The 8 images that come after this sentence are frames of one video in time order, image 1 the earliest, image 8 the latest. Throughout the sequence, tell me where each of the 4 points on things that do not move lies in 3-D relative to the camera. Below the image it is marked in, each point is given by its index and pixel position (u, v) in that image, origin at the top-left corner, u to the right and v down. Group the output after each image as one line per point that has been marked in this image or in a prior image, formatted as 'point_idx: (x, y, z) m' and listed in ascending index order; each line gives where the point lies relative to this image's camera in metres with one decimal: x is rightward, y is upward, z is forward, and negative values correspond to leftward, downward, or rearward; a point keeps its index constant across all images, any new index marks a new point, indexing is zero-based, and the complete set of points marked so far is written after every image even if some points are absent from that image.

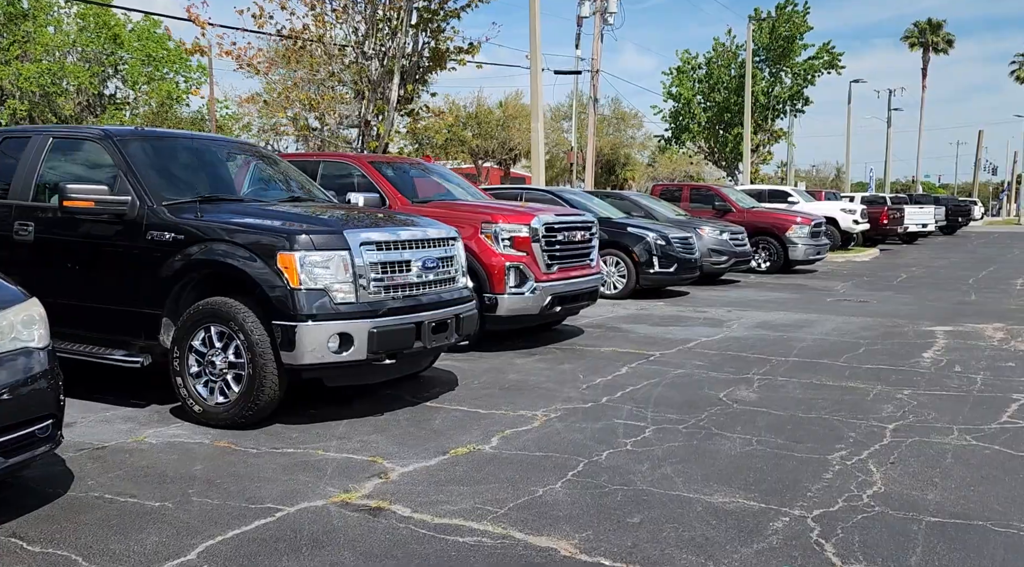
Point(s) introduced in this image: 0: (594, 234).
0: (+0.8, +0.5, +8.9) m
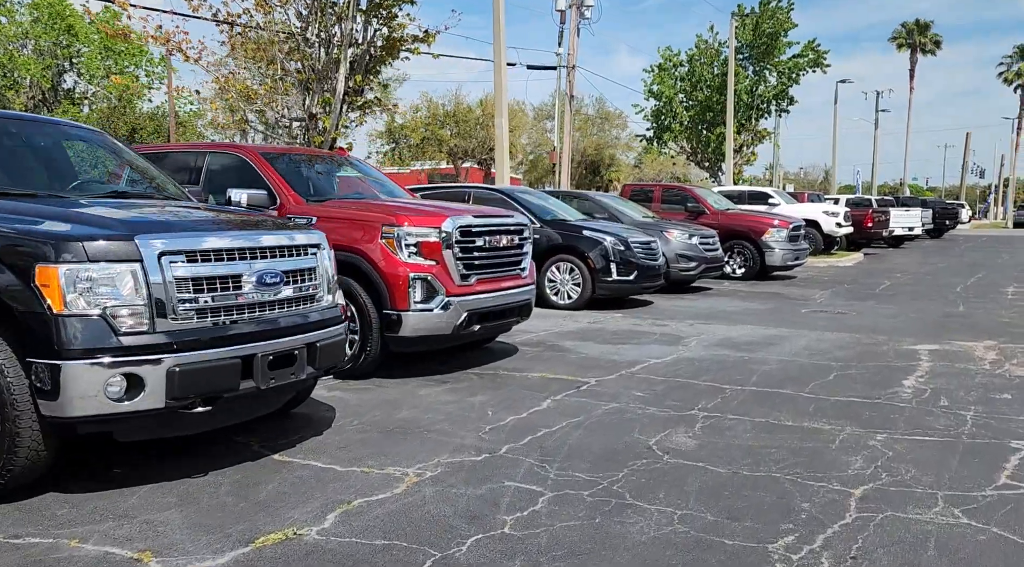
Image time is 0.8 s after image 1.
0: (+0.1, +0.4, +7.7) m
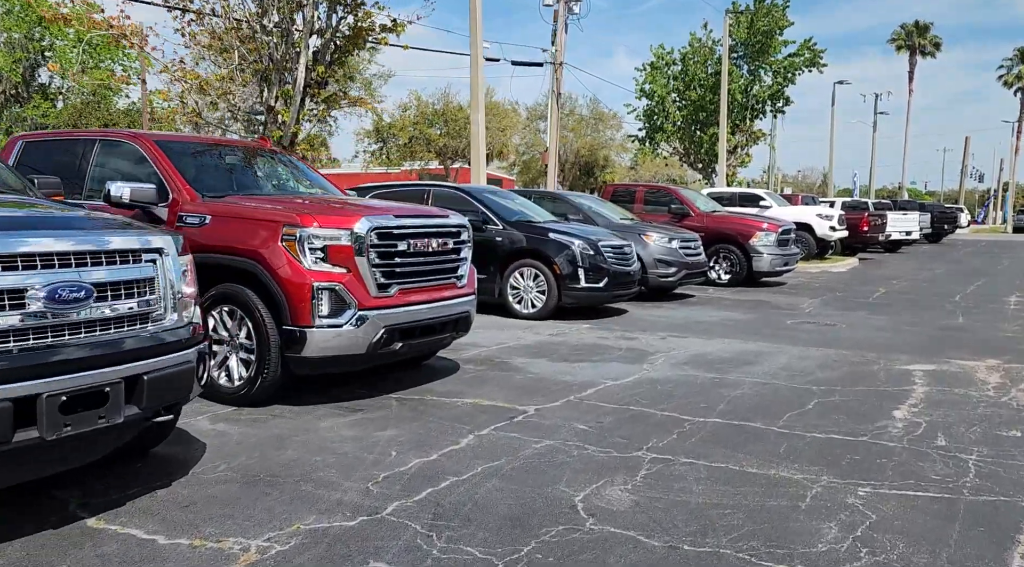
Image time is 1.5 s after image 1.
0: (-0.4, +0.3, +6.7) m
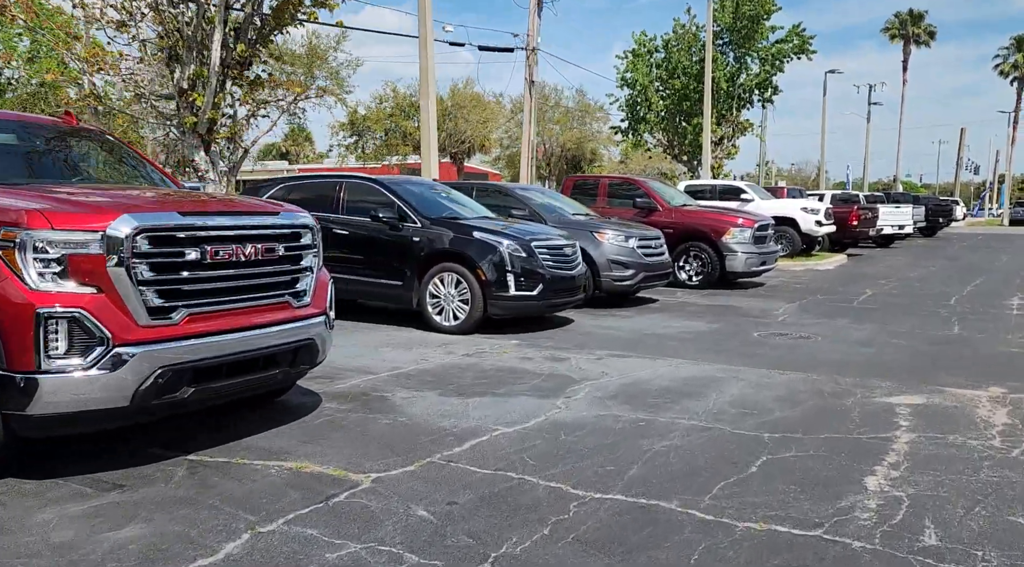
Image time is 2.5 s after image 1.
0: (-1.2, +0.2, +5.1) m
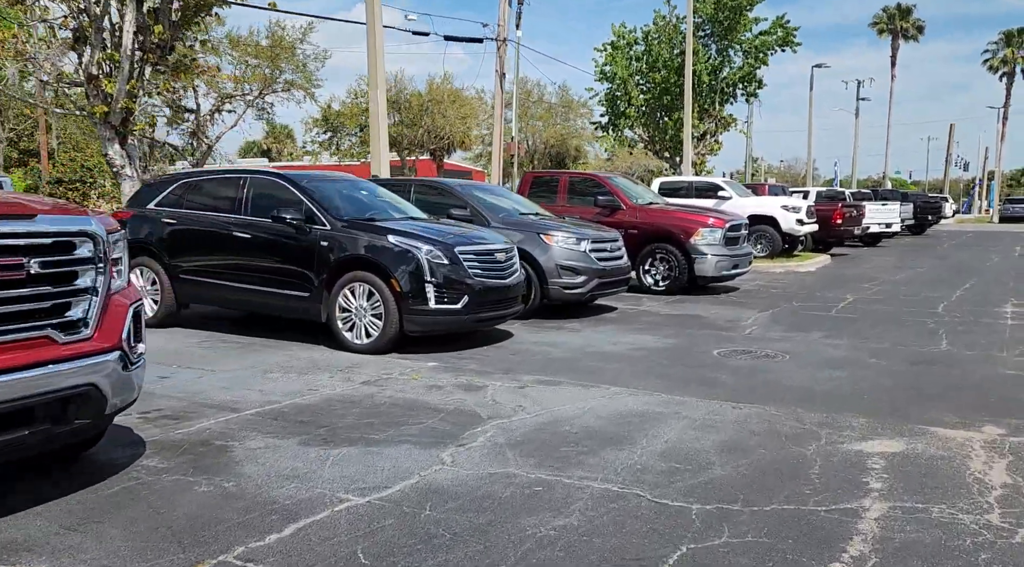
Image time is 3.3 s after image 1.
0: (-1.9, +0.1, +3.9) m
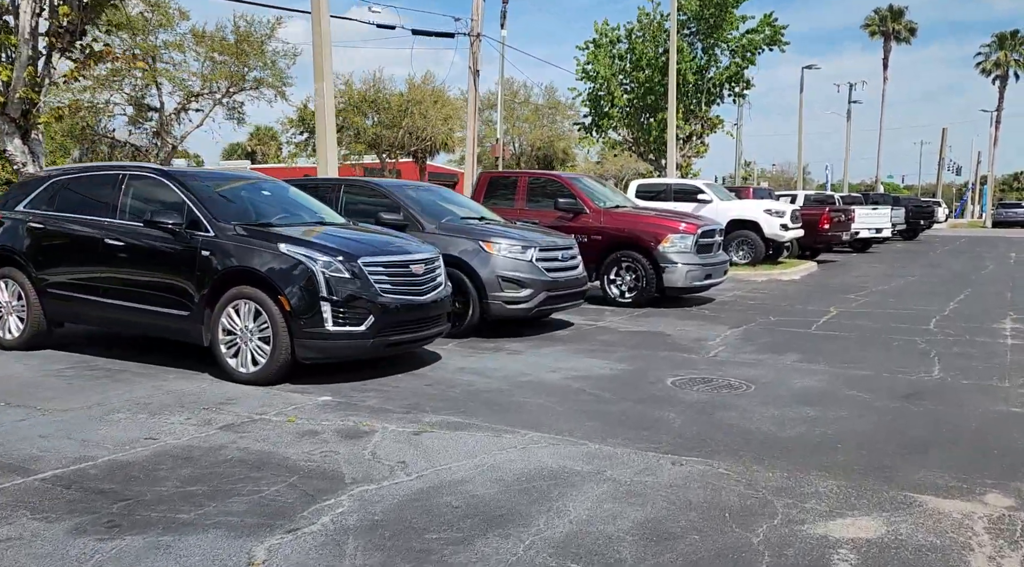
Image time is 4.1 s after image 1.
0: (-2.6, 0.0, +2.6) m
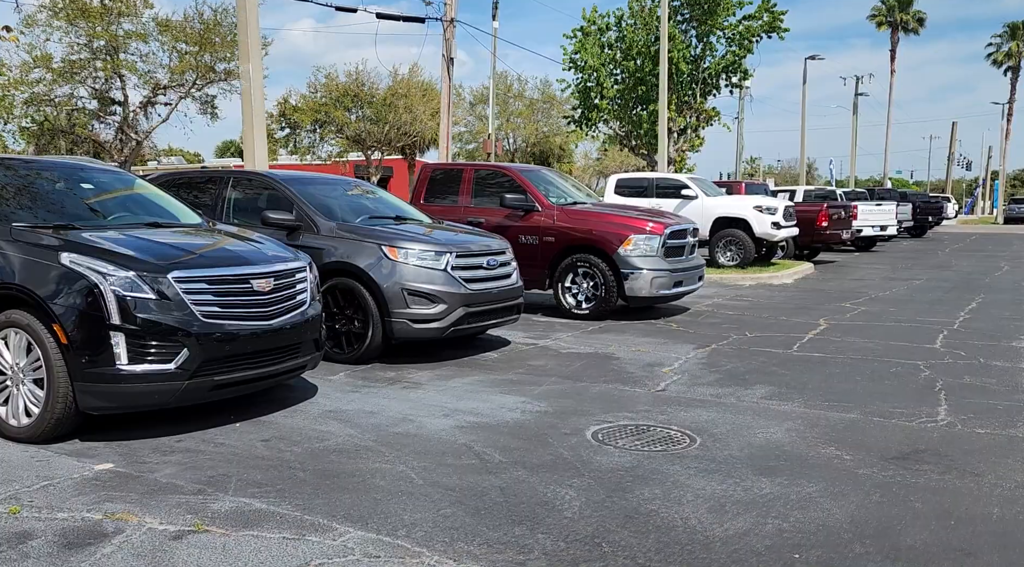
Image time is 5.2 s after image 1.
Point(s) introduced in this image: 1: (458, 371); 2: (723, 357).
0: (-3.5, -0.2, +0.9) m
1: (-0.5, -0.8, +7.6) m
2: (+2.1, -0.7, +8.5) m
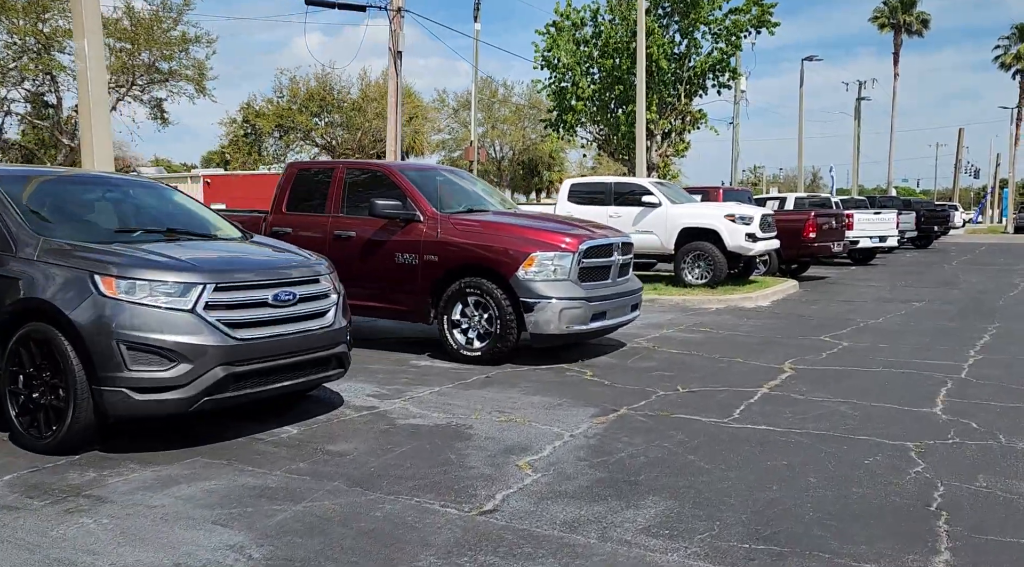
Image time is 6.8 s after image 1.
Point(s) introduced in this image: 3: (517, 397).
0: (-4.9, -0.4, -1.8) m
1: (-1.8, -1.1, +5.0) m
2: (+0.8, -1.0, +5.8) m
3: (+0.1, -0.9, +7.2) m
